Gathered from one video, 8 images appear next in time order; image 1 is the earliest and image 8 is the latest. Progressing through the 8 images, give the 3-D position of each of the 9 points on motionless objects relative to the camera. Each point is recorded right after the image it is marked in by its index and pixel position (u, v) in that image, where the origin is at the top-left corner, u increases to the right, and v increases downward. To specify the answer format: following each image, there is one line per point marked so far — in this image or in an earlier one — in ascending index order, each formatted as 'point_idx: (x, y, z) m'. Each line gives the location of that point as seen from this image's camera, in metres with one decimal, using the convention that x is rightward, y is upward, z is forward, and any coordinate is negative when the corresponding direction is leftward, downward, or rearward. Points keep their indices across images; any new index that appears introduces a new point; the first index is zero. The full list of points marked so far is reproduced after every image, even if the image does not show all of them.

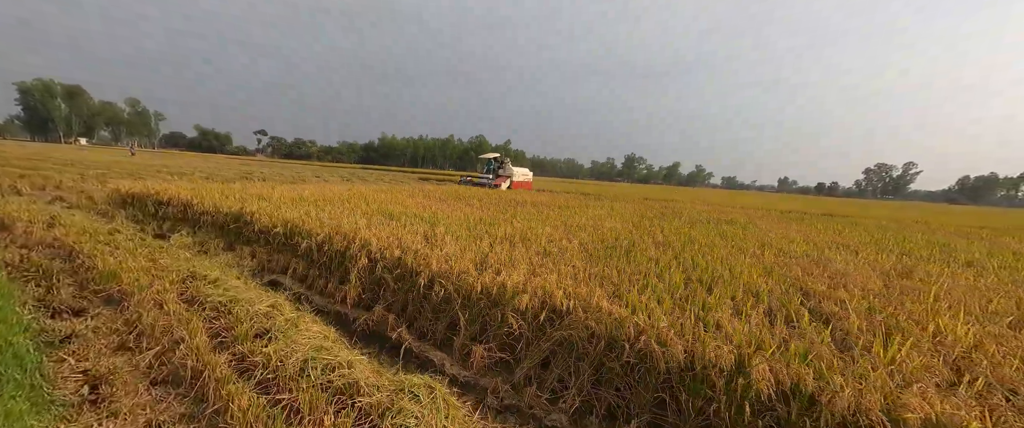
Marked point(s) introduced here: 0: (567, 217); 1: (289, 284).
0: (+0.8, 0.0, +6.5) m
1: (-2.4, -0.8, +3.8) m
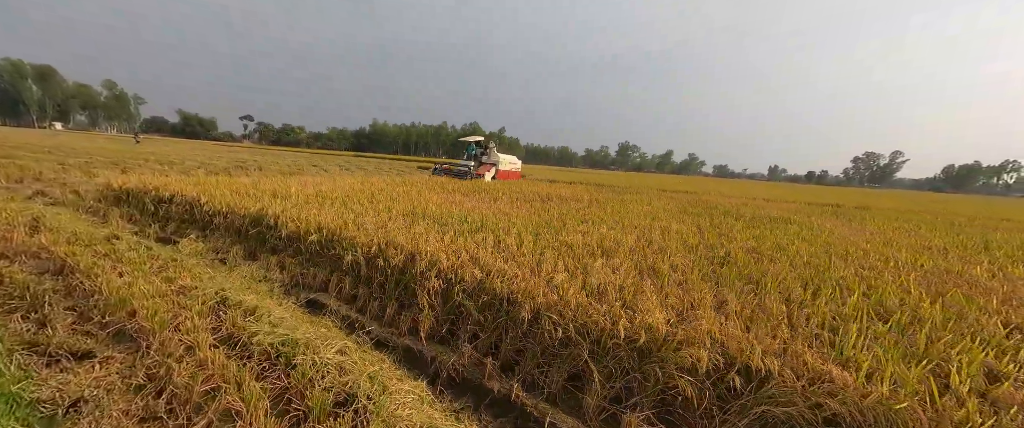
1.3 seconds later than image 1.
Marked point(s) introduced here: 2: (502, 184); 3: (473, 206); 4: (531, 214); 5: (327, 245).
0: (+1.6, 0.0, +5.9) m
1: (-1.6, -0.8, +3.2) m
2: (-0.5, +1.0, +13.4) m
3: (-0.9, +0.1, +6.5) m
4: (+0.2, 0.0, +5.8) m
5: (-2.0, -0.3, +4.1) m
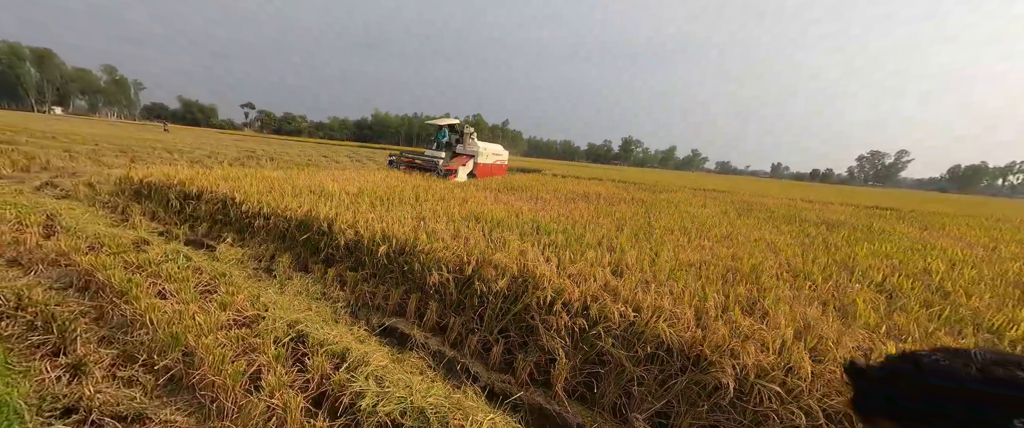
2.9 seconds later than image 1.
0: (+2.5, -0.1, +5.4) m
1: (-0.7, -0.9, +2.6) m
2: (+0.5, +1.1, +12.8) m
3: (+0.1, +0.1, +5.9) m
4: (+1.2, -0.1, +5.2) m
5: (-1.1, -0.4, +3.6) m
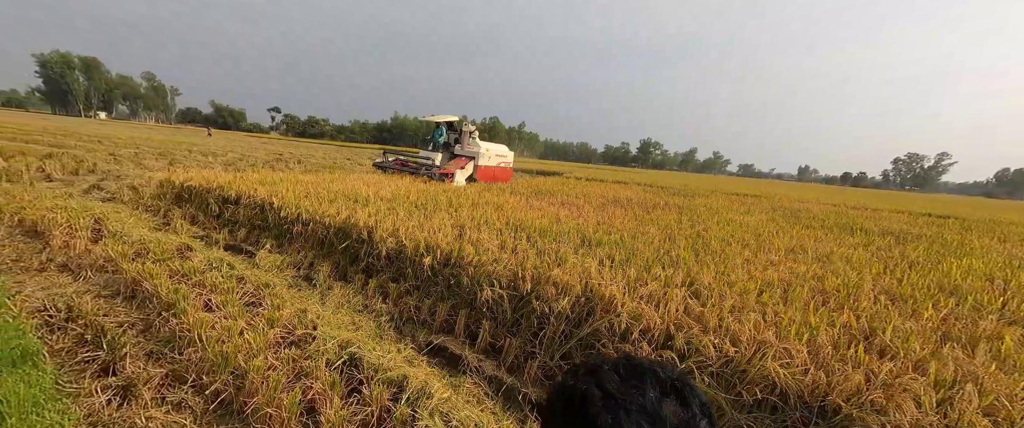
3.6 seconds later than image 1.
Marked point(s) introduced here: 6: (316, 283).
0: (+3.1, -0.2, +5.0) m
1: (-0.2, -1.0, +2.4) m
2: (+1.4, +0.9, +12.6) m
3: (+0.7, 0.0, +5.7) m
4: (+1.7, -0.2, +4.9) m
5: (-0.6, -0.5, +3.4) m
6: (-2.3, -0.8, +4.0) m
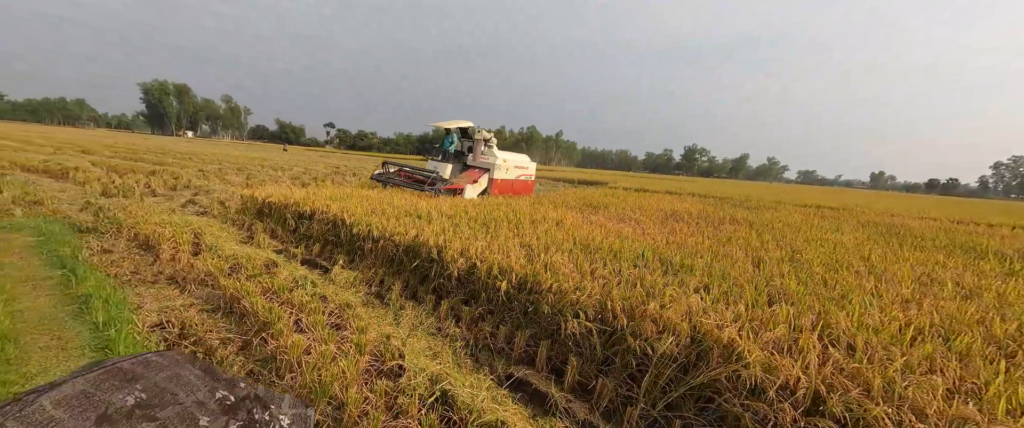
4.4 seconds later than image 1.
0: (+4.0, -0.5, +4.4) m
1: (+0.4, -1.2, +2.2) m
2: (+3.2, +0.5, +12.2) m
3: (+1.7, -0.3, +5.4) m
4: (+2.6, -0.4, +4.5) m
5: (+0.1, -0.7, +3.2) m
6: (-1.5, -1.0, +4.1) m
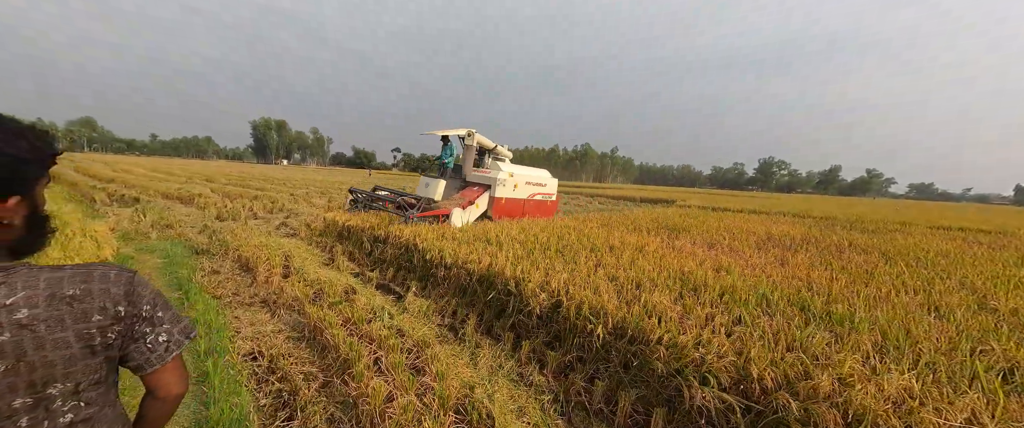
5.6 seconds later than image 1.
0: (+4.9, -0.8, +3.3) m
1: (+0.9, -1.4, +1.7) m
2: (+5.4, -0.3, +11.1) m
3: (+2.8, -0.7, +4.6) m
4: (+3.5, -0.8, +3.6) m
5: (+0.9, -1.0, +2.7) m
6: (-0.5, -1.3, +3.8) m
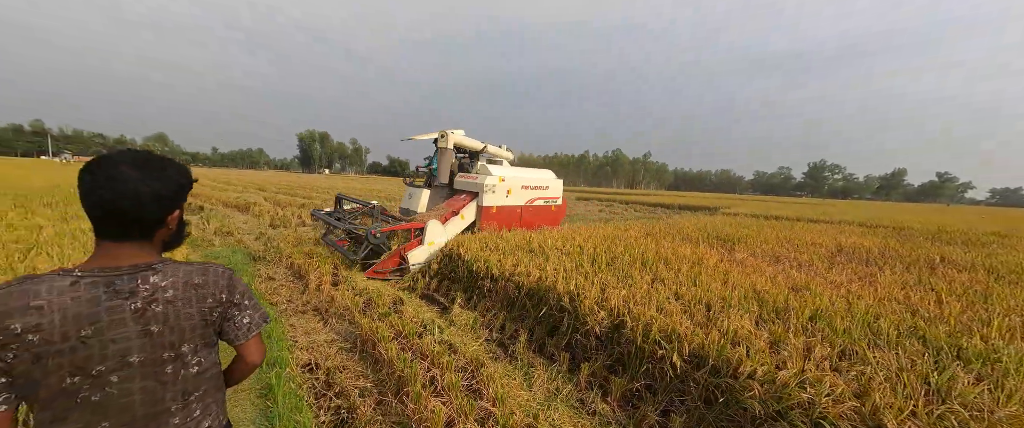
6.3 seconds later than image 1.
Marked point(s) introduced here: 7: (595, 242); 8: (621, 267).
0: (+5.4, -0.9, +2.6) m
1: (+1.3, -1.5, +1.4) m
2: (+6.6, -0.5, +10.4) m
3: (+3.4, -0.8, +4.2) m
4: (+4.1, -0.9, +3.1) m
5: (+1.3, -1.1, +2.5) m
6: (0.0, -1.5, +3.6) m
7: (+1.6, -0.5, +6.9) m
8: (+1.6, -0.8, +5.1) m
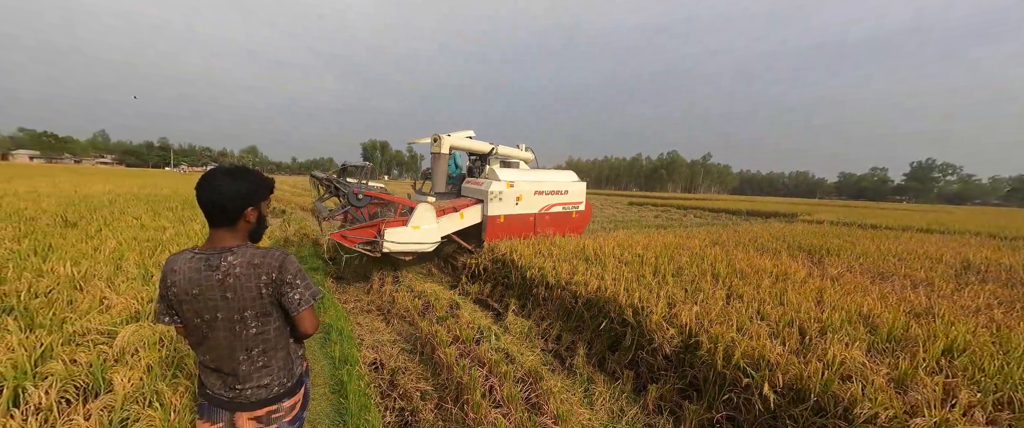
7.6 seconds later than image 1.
0: (+5.7, -1.0, +1.7) m
1: (+1.5, -1.5, +1.0) m
2: (+8.1, -0.7, +9.1) m
3: (+4.0, -0.9, +3.5) m
4: (+4.5, -1.0, +2.3) m
5: (+1.7, -1.1, +2.1) m
6: (+0.6, -1.5, +3.4) m
7: (+2.7, -0.7, +6.5) m
8: (+2.4, -0.9, +4.6) m
